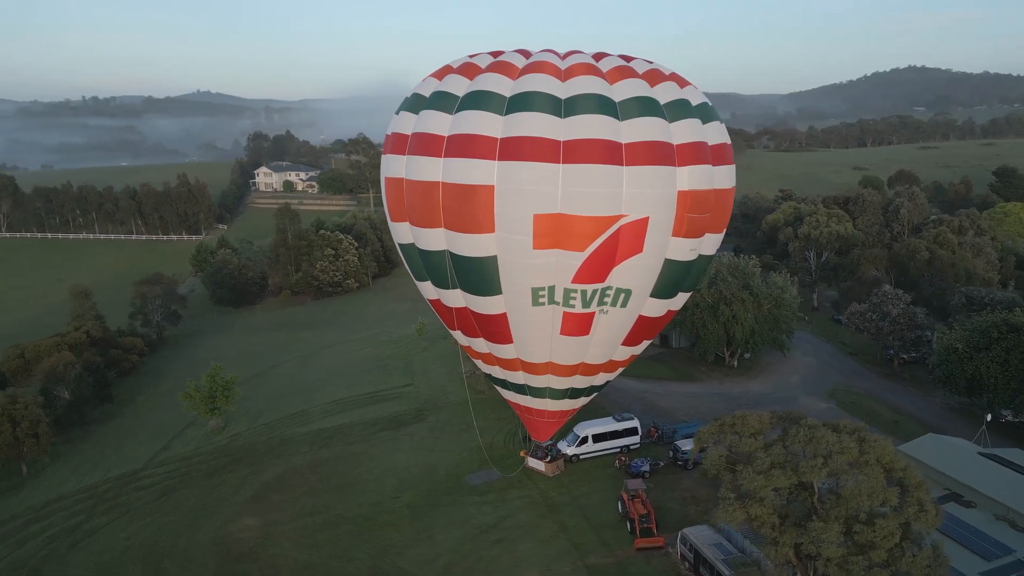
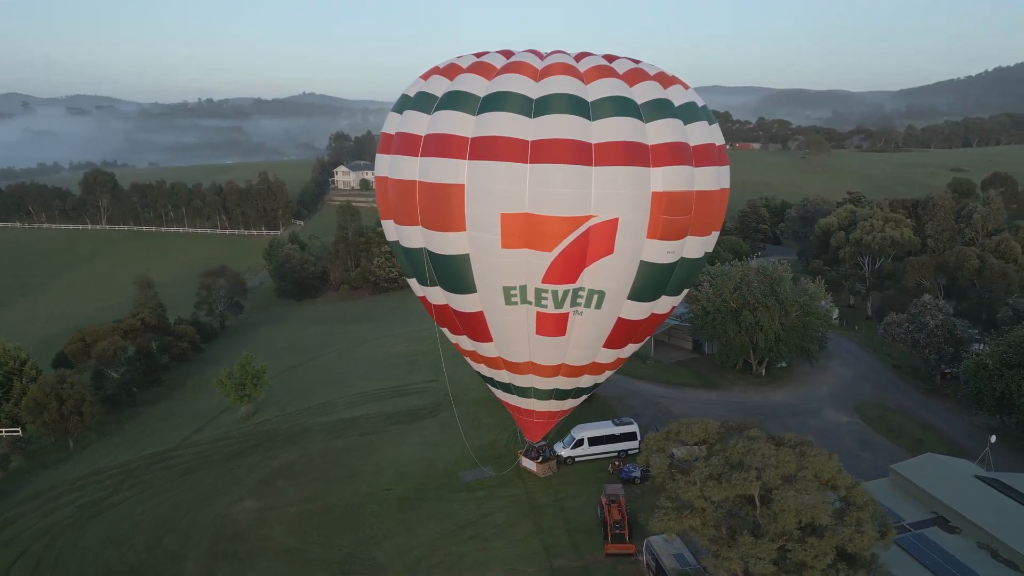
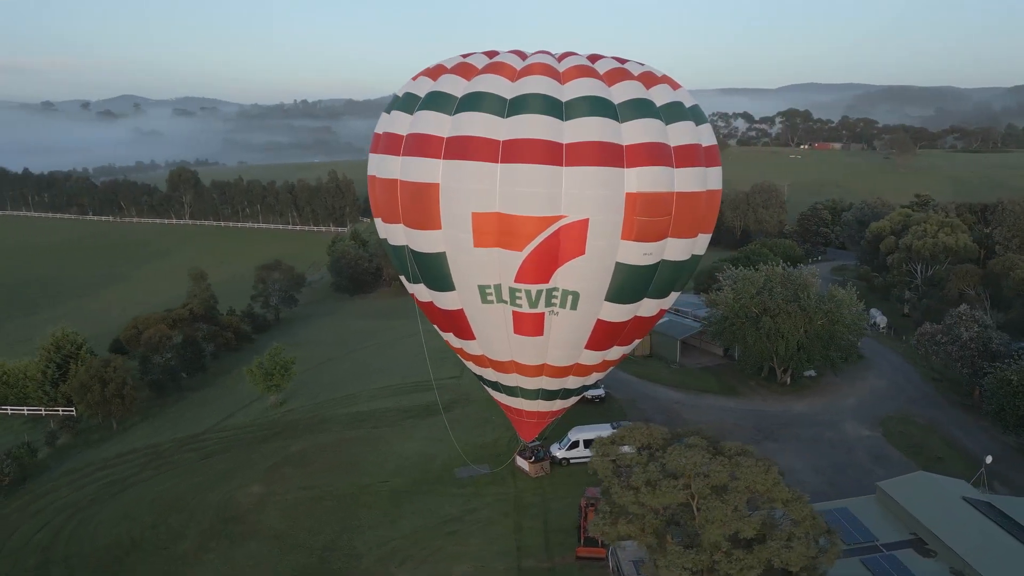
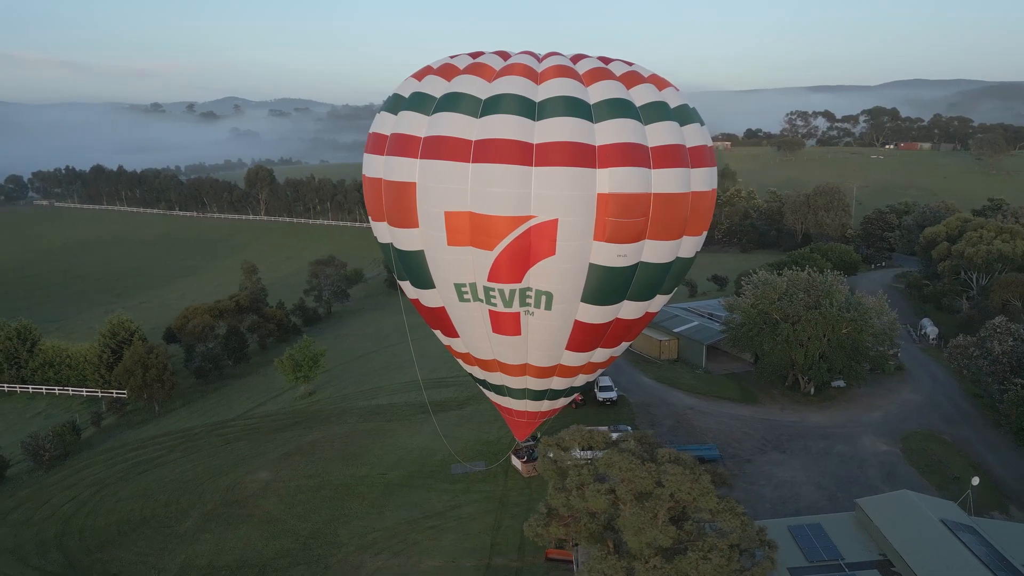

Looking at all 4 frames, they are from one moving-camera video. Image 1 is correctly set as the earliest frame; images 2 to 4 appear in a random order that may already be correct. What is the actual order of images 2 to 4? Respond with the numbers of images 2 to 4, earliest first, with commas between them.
2, 3, 4
